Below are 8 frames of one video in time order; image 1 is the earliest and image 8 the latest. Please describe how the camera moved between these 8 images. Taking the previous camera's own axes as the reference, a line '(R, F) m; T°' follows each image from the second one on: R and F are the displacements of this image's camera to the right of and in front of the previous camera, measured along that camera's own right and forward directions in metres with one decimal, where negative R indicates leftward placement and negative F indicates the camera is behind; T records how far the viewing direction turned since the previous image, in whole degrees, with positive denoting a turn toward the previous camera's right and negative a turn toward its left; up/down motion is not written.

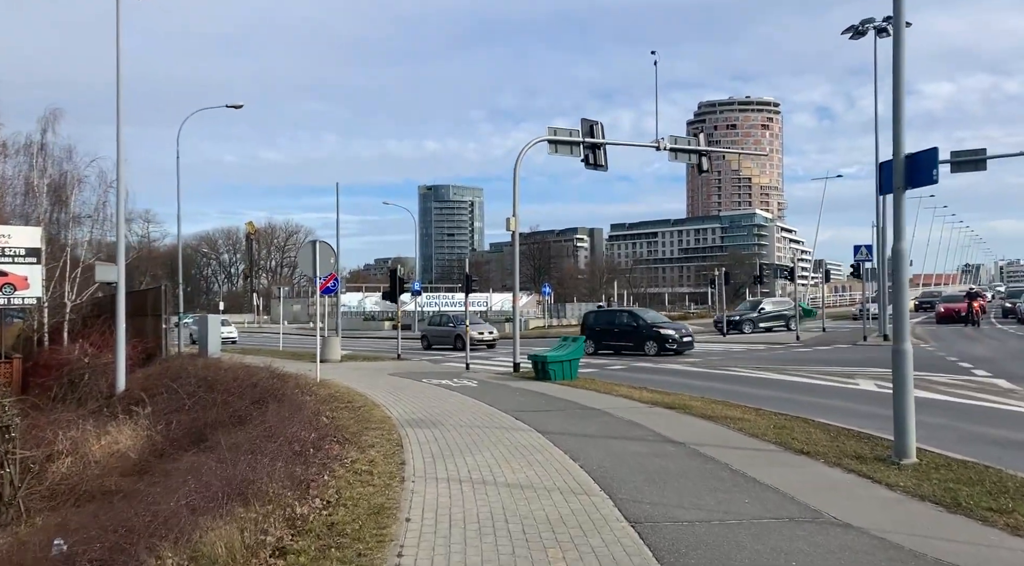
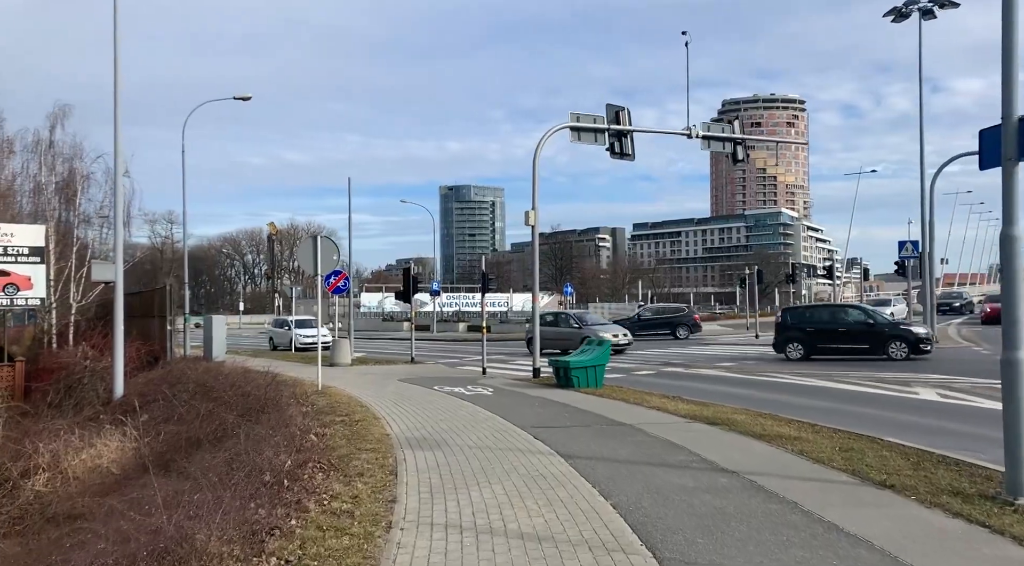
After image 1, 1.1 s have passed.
(0.0, +1.3) m; -1°
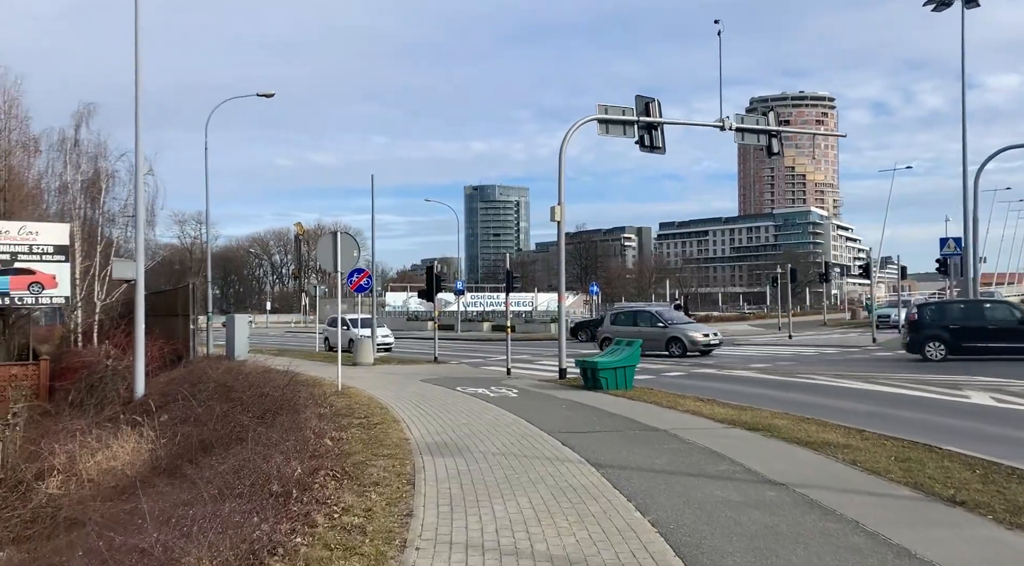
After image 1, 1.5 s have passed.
(0.0, +0.5) m; -2°
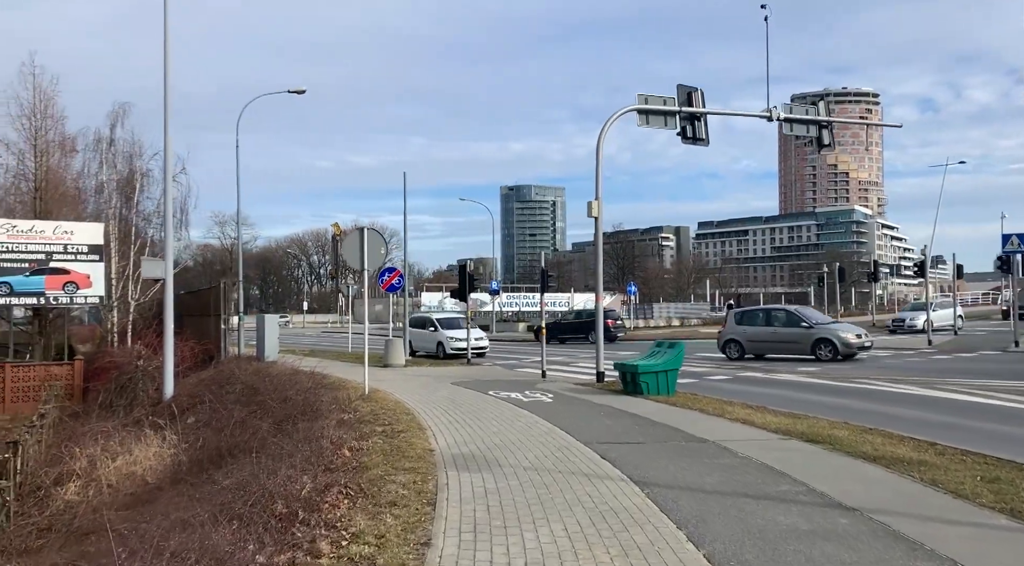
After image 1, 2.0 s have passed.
(0.0, +0.7) m; -2°
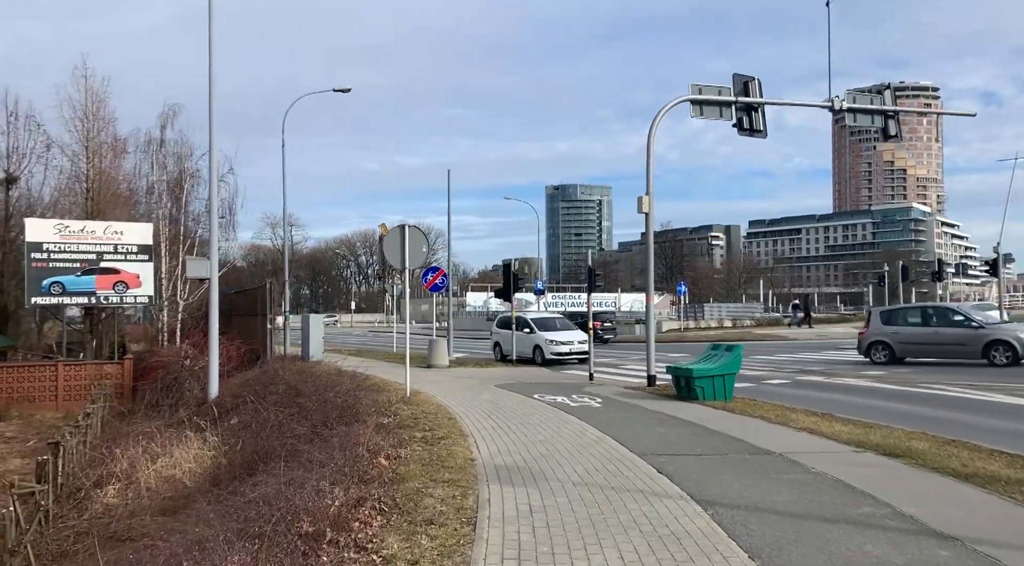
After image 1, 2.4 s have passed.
(0.0, +0.5) m; -3°
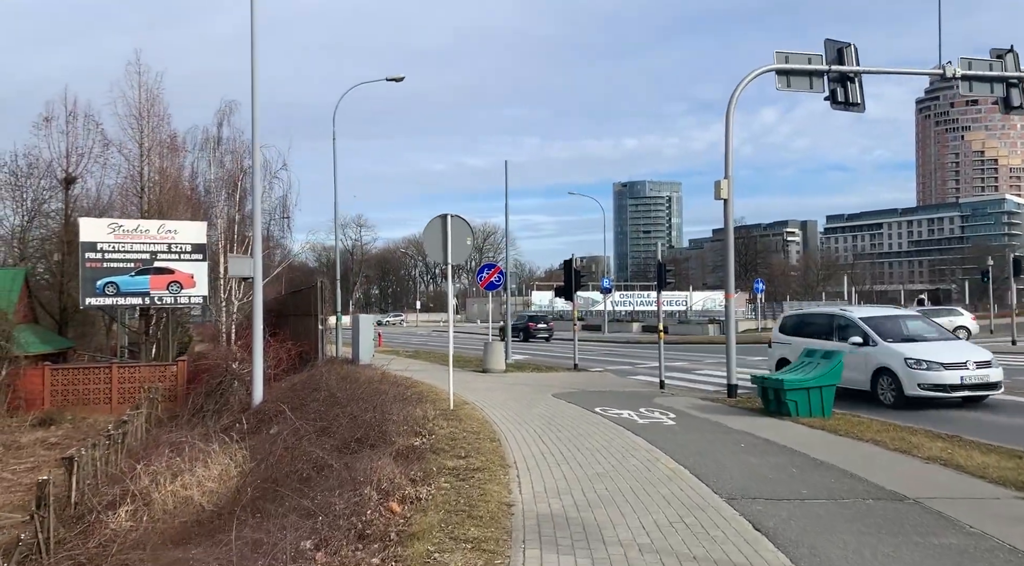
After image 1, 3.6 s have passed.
(+0.1, +1.6) m; -4°
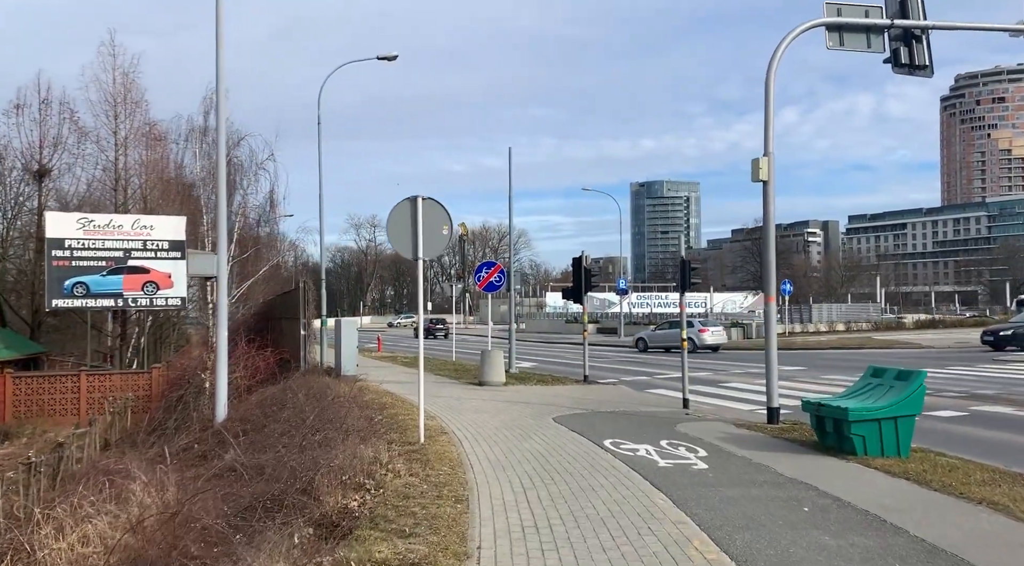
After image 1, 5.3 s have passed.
(+0.3, +2.4) m; -1°
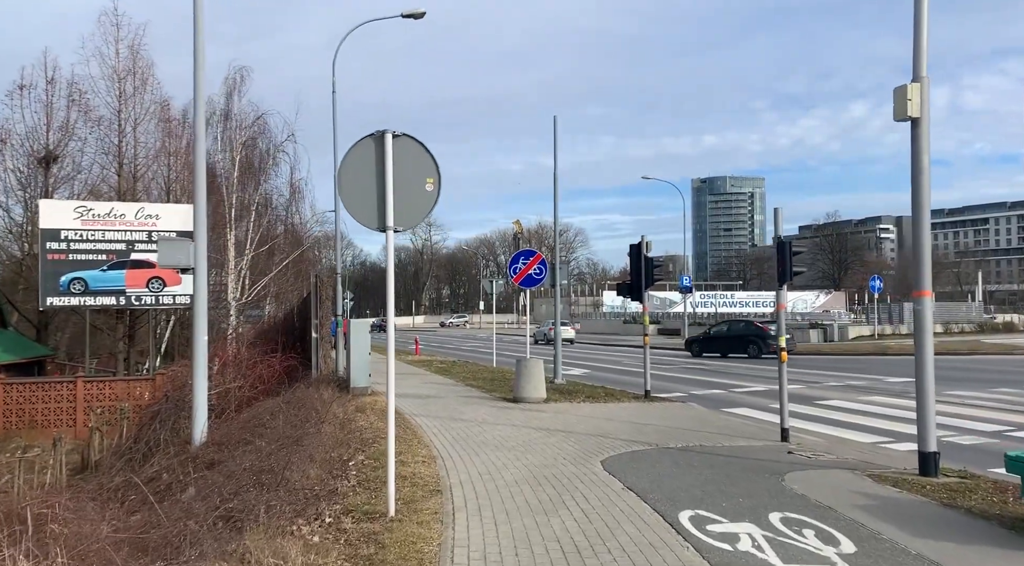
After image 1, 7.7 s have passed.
(+0.2, +3.3) m; -4°
